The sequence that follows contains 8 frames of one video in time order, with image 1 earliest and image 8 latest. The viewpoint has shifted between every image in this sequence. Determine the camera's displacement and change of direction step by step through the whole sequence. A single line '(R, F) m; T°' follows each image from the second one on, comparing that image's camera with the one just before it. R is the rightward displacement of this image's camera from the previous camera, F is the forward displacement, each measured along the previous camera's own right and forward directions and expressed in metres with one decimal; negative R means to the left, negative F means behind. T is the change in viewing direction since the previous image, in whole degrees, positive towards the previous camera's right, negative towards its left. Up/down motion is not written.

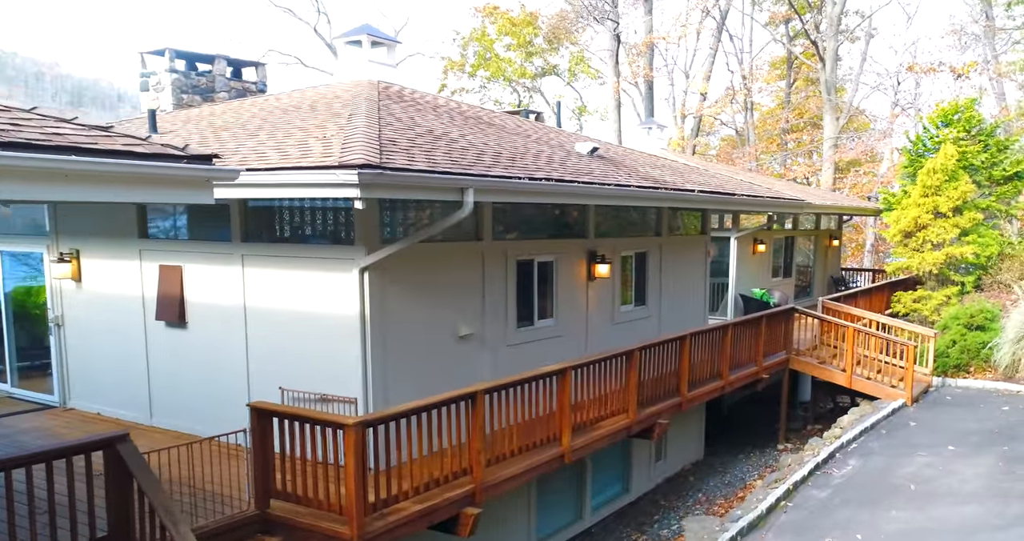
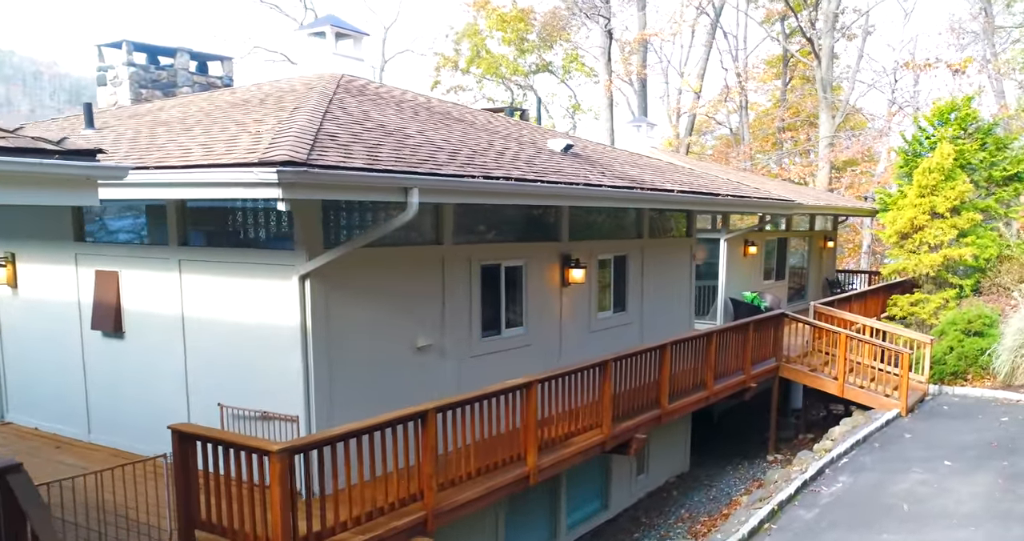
(+0.3, +0.5) m; 0°
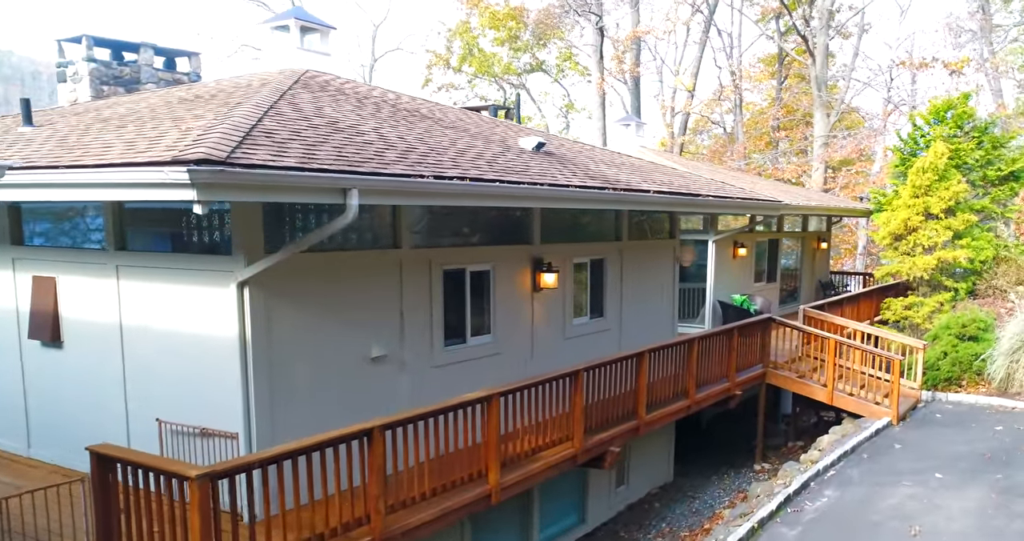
(+0.2, +0.3) m; 0°
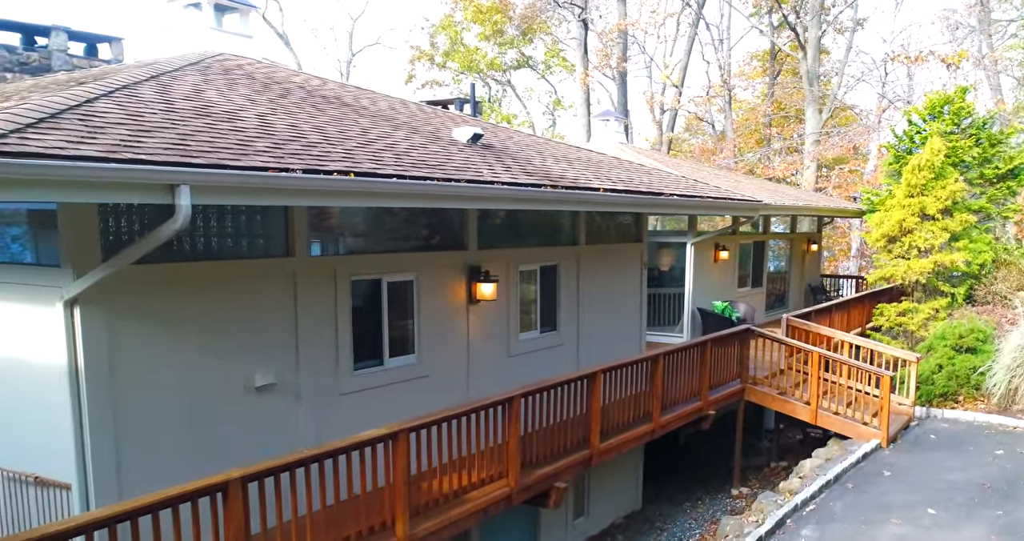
(+0.5, +0.9) m; 0°
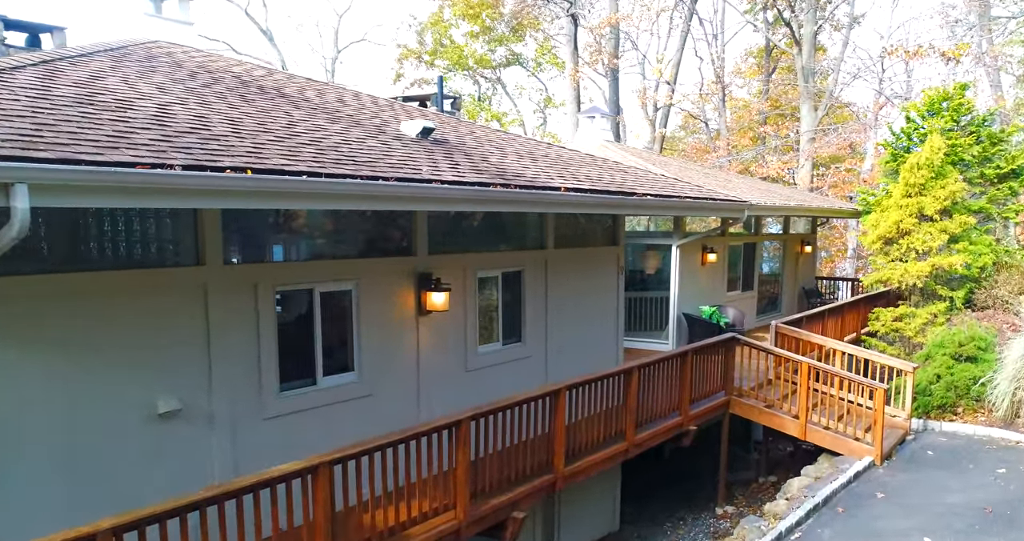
(+0.3, +0.6) m; 0°
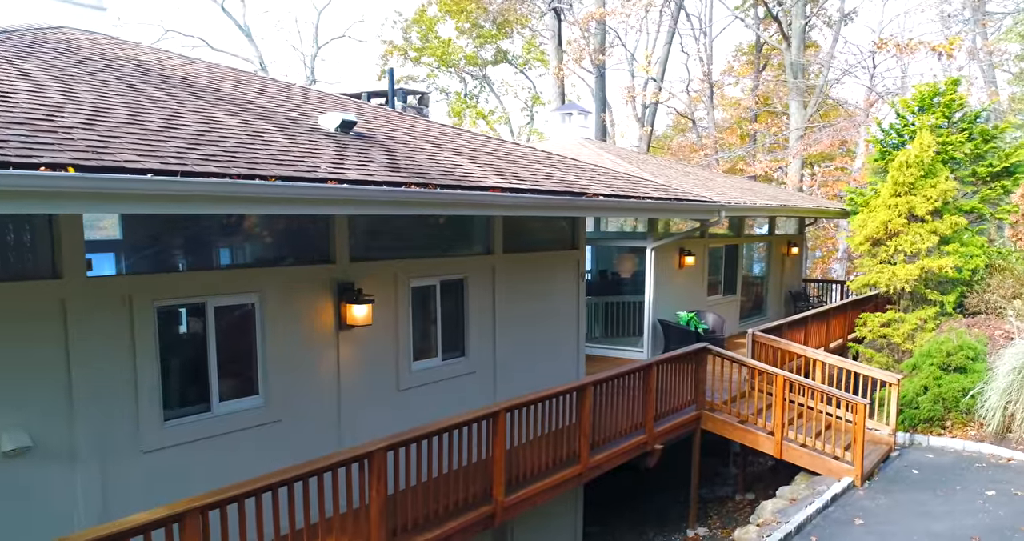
(+0.4, +0.6) m; 0°
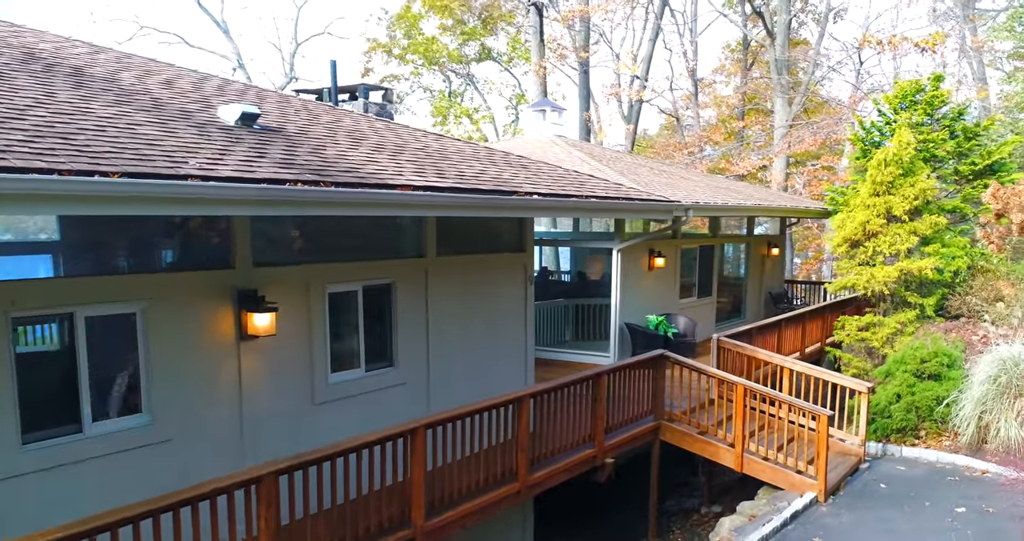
(+0.4, +0.4) m; 0°
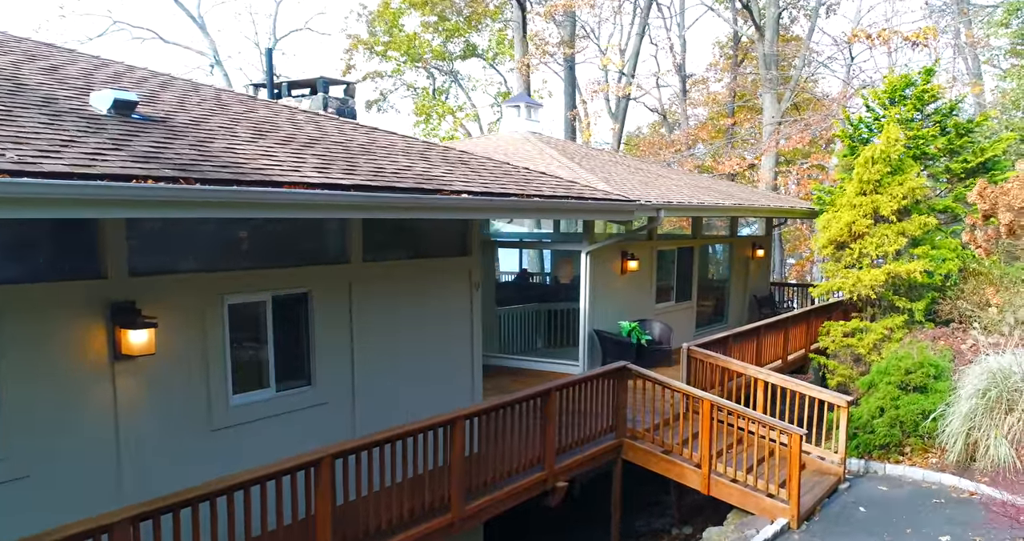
(+0.4, +0.6) m; 0°
